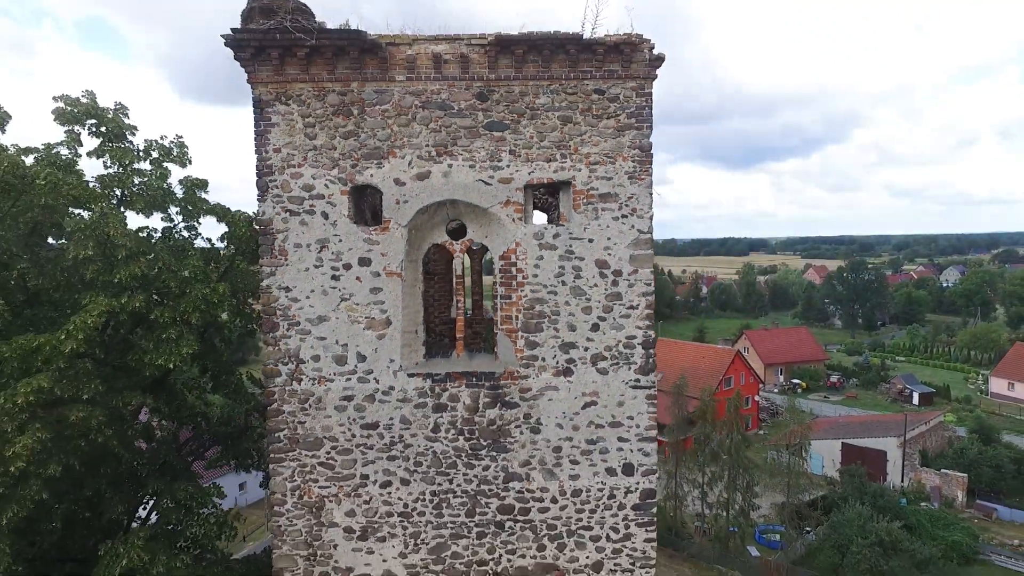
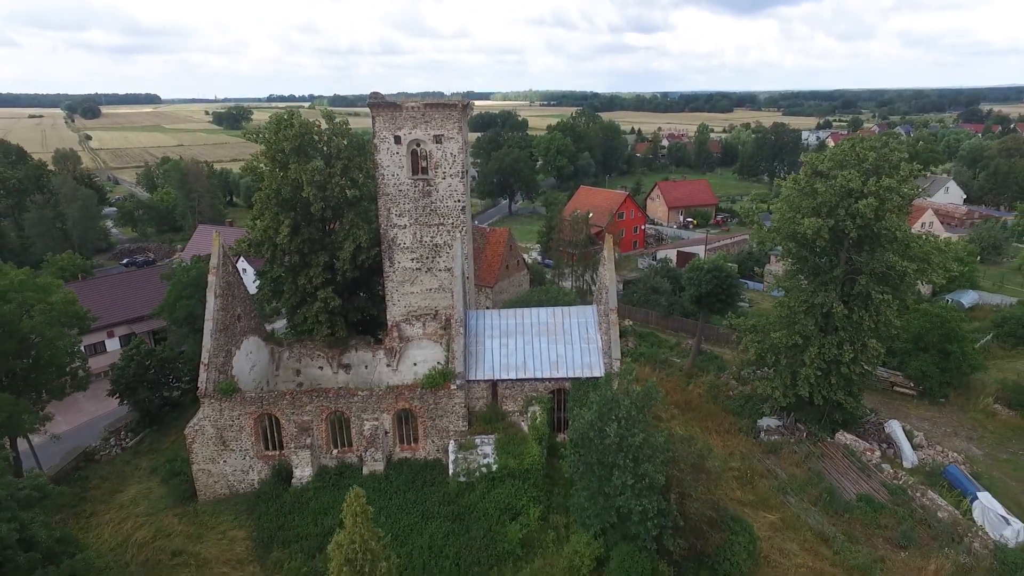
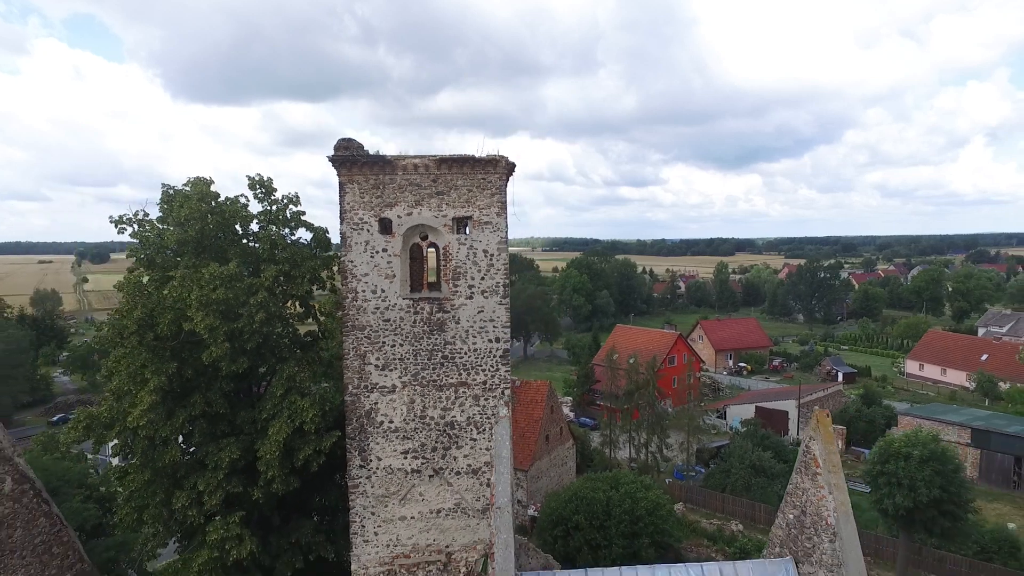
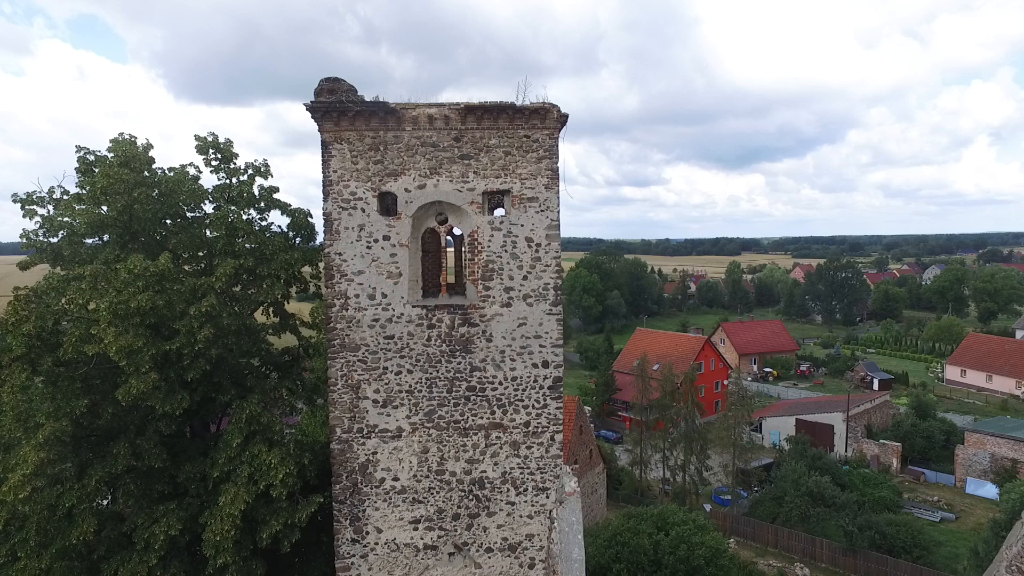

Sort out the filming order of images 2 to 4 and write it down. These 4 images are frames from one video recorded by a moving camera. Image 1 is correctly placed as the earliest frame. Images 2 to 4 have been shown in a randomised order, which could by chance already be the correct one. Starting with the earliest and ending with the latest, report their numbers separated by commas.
4, 3, 2
